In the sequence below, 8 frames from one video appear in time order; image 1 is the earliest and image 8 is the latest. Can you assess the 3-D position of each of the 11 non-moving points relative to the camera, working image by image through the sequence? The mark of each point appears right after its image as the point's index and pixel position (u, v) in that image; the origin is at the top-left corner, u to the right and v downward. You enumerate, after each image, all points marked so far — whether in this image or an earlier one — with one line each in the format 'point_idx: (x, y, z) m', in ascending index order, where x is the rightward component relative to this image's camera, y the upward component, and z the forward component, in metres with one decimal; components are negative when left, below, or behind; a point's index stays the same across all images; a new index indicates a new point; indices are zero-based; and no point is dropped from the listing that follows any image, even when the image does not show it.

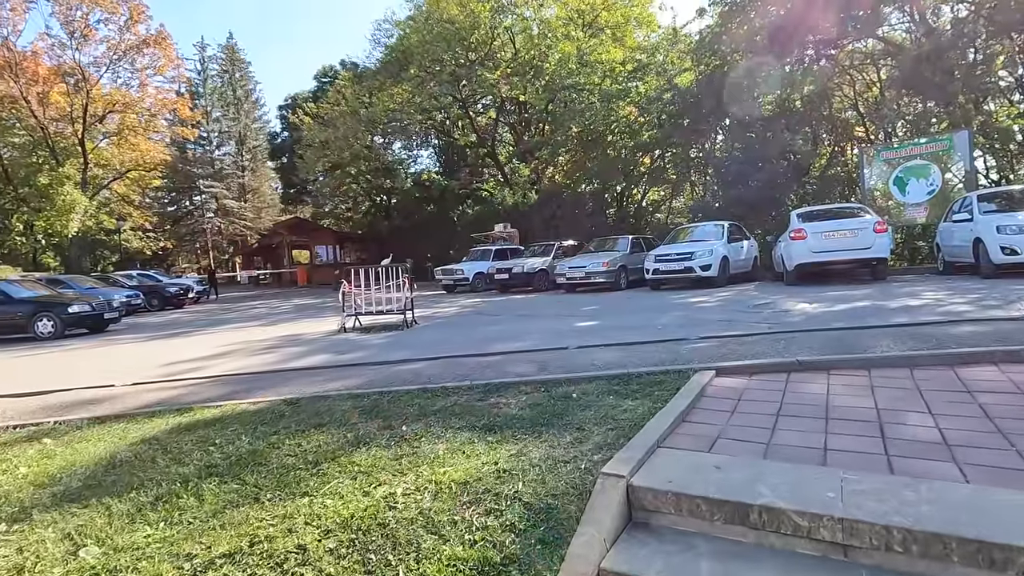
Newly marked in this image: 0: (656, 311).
0: (+2.4, -0.4, +8.8) m
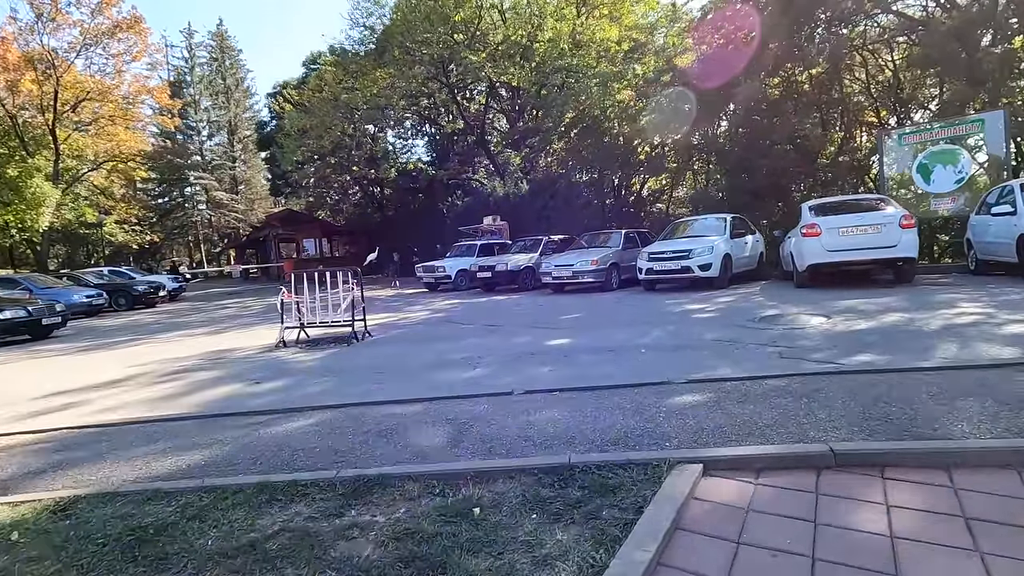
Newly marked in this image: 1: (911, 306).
0: (+1.8, -0.5, +7.5) m
1: (+5.0, -0.3, +6.8) m
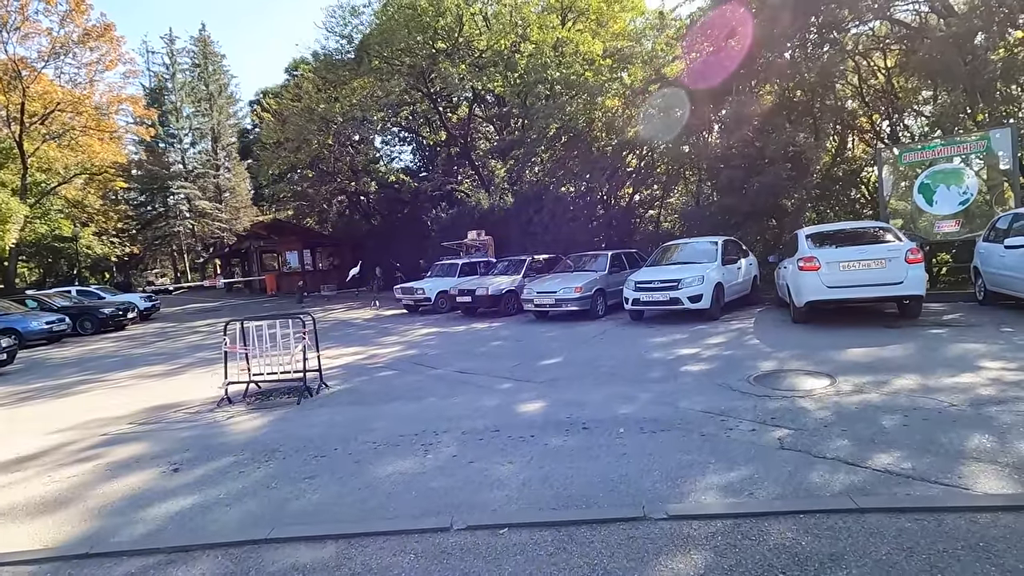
0: (+1.4, -1.1, +6.7) m
1: (+4.6, -0.9, +6.1) m
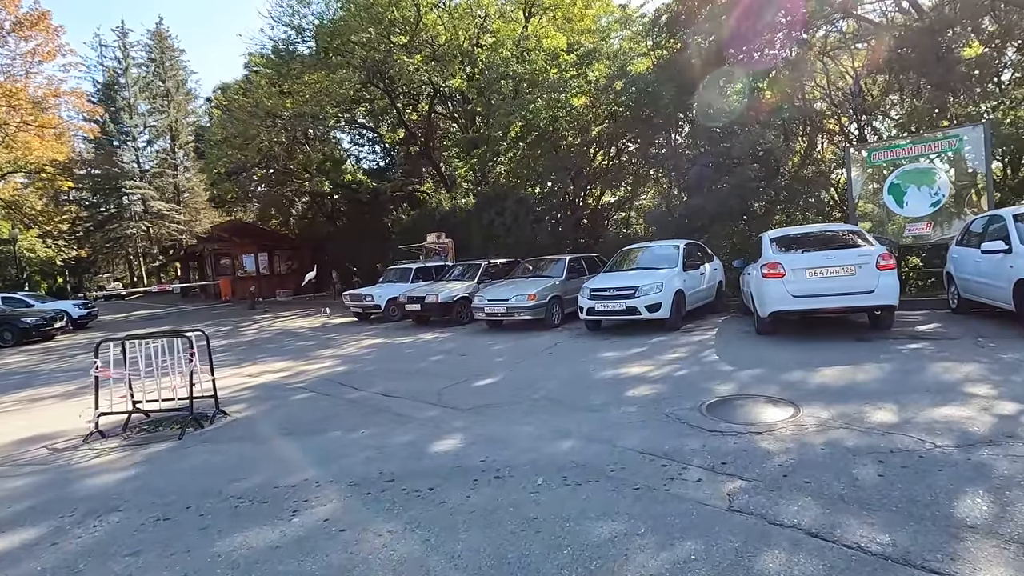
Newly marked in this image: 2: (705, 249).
0: (+0.5, -1.3, +5.8) m
1: (+3.8, -1.0, +5.3) m
2: (+4.2, +0.9, +11.7) m
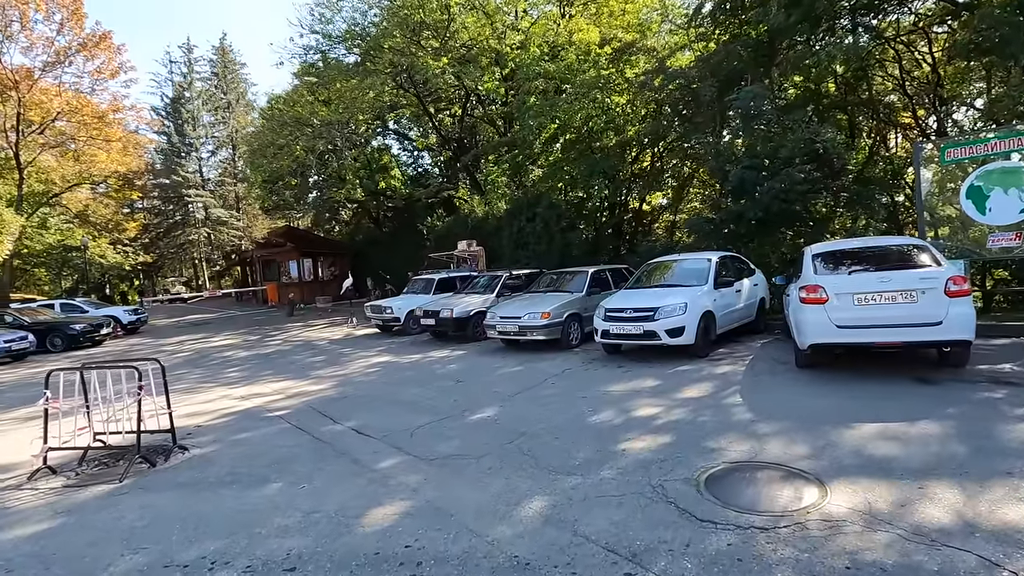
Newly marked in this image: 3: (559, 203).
0: (+0.2, -1.6, +4.9) m
1: (+3.4, -1.3, +4.0) m
2: (+4.5, +0.5, +10.3) m
3: (+1.7, +3.0, +18.8) m
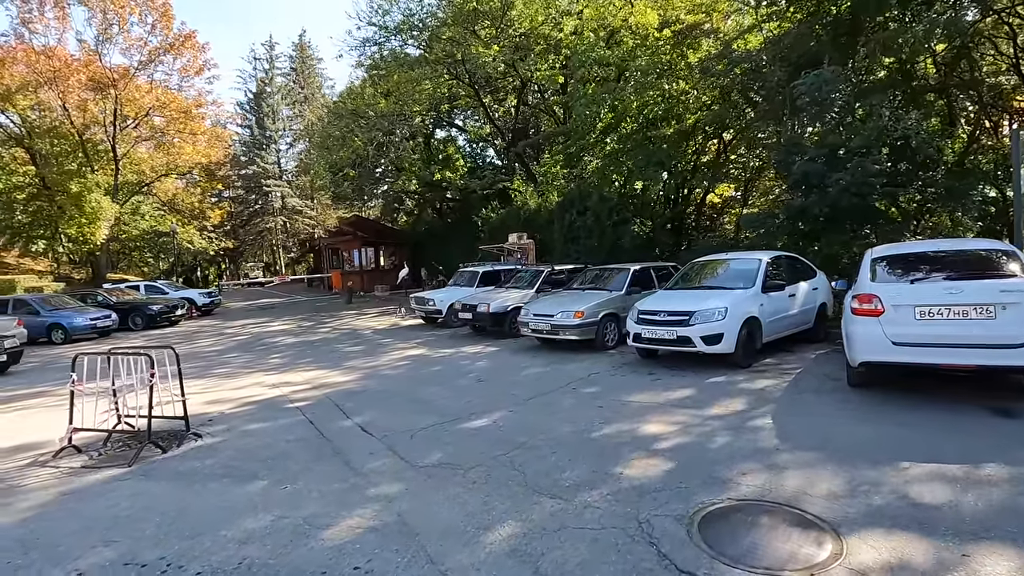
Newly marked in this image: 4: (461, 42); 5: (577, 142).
0: (+0.1, -1.6, +4.5) m
1: (+3.1, -1.5, +3.2) m
2: (+5.1, +0.4, +9.3) m
3: (+3.4, +3.1, +18.1) m
4: (-2.1, +9.2, +19.8) m
5: (+2.3, +5.2, +18.9) m
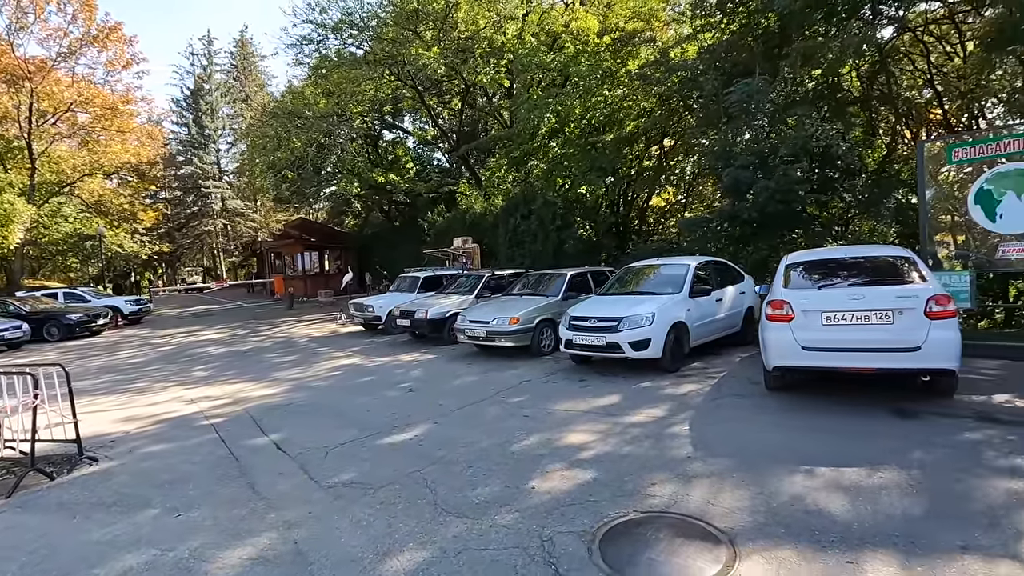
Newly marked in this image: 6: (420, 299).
0: (-0.6, -1.7, +4.3) m
1: (+2.5, -1.5, +3.3) m
2: (+3.9, +0.4, +9.6) m
3: (+1.5, +3.0, +18.2) m
4: (-4.2, +9.0, +19.4) m
5: (+0.3, +5.0, +18.9) m
6: (-2.3, -0.3, +13.3) m
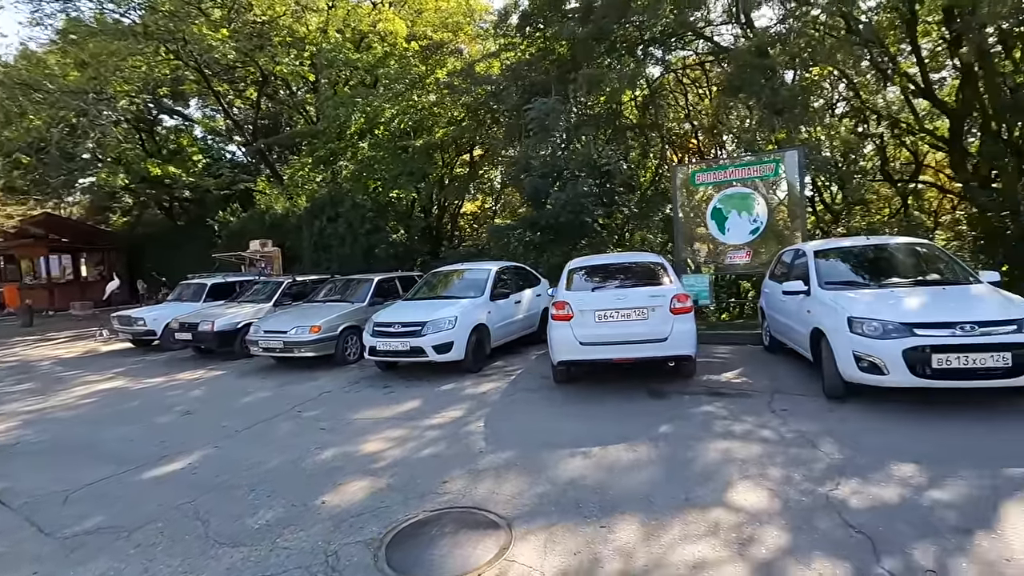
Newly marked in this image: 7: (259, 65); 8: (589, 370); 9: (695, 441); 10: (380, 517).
0: (-2.2, -1.8, +3.9) m
1: (+1.1, -1.5, +4.0) m
2: (+0.3, +0.3, +10.3) m
3: (-4.9, +2.8, +17.7) m
4: (-10.8, +8.7, +17.0) m
5: (-6.3, +4.8, +17.9) m
6: (-6.8, -0.5, +11.9) m
7: (-9.0, +7.8, +18.9) m
8: (+1.1, -1.1, +7.5) m
9: (+1.7, -1.4, +4.9) m
10: (-1.0, -1.7, +3.9) m
